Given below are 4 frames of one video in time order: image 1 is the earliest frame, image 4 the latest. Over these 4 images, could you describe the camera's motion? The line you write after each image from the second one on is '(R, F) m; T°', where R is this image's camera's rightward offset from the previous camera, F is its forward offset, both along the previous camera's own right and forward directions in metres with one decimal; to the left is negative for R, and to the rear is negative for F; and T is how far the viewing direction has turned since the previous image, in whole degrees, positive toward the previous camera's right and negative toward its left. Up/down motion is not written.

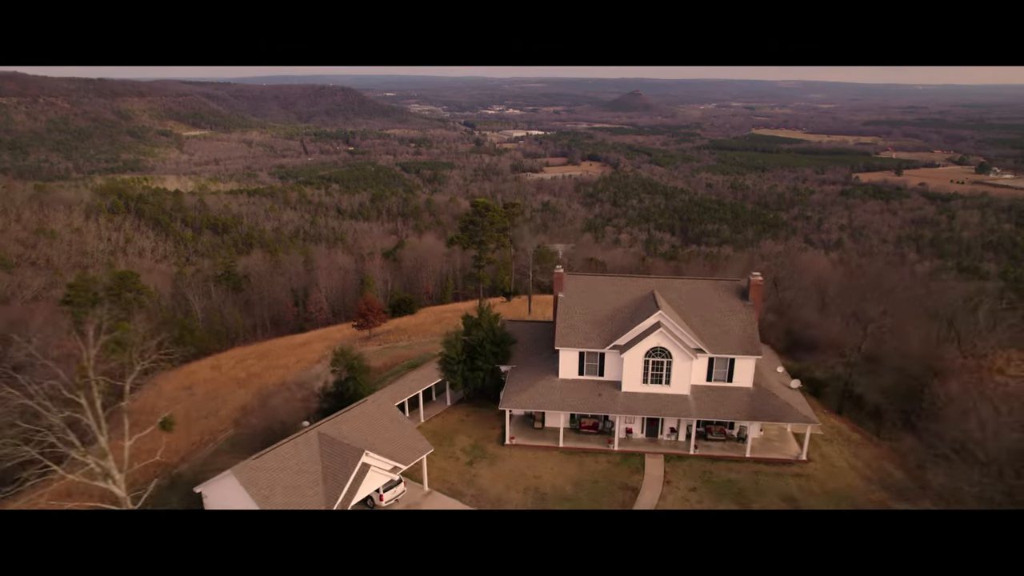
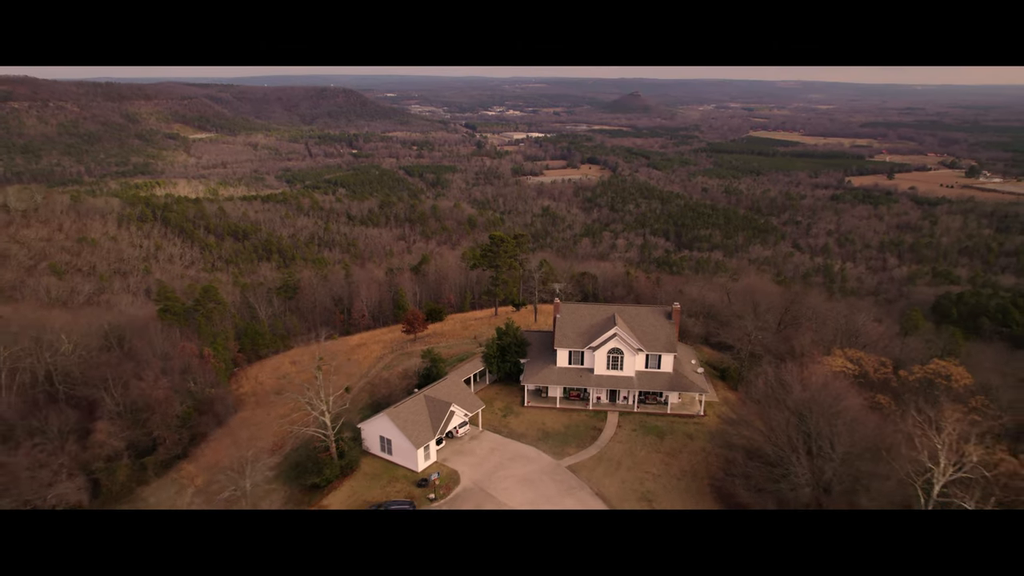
(-0.2, -5.3) m; 0°
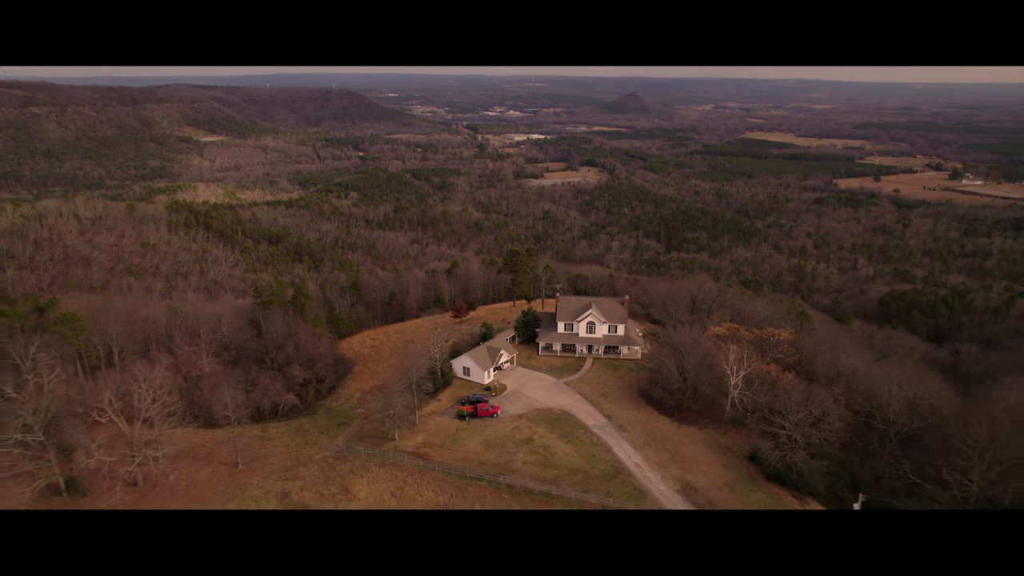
(-0.4, -9.9) m; 0°
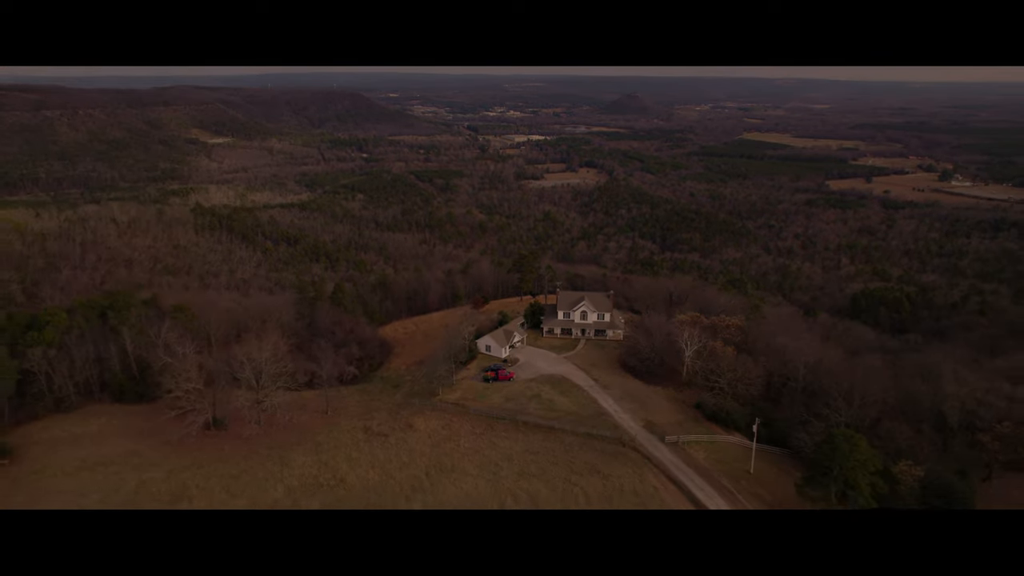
(-0.3, -6.5) m; 0°
